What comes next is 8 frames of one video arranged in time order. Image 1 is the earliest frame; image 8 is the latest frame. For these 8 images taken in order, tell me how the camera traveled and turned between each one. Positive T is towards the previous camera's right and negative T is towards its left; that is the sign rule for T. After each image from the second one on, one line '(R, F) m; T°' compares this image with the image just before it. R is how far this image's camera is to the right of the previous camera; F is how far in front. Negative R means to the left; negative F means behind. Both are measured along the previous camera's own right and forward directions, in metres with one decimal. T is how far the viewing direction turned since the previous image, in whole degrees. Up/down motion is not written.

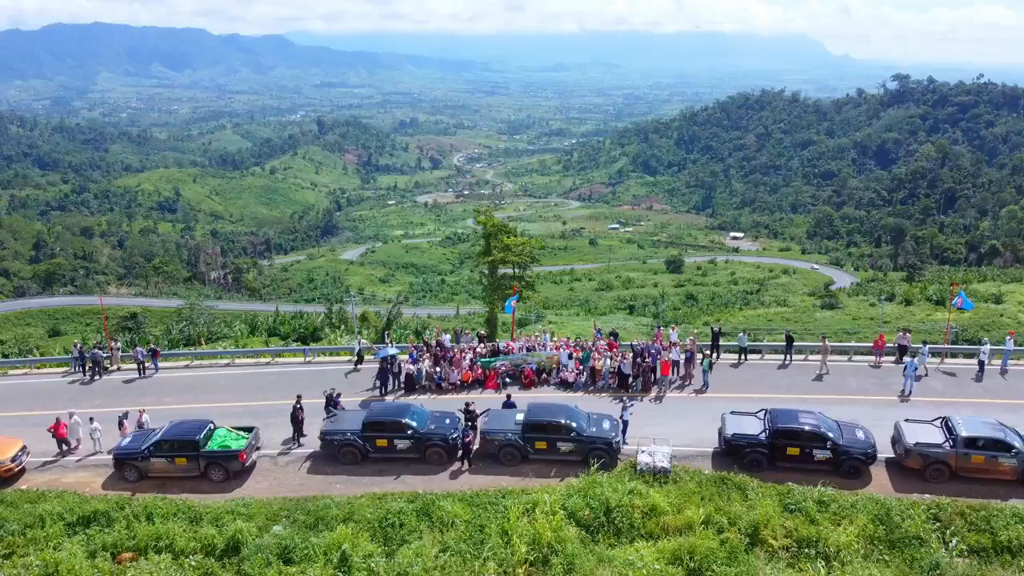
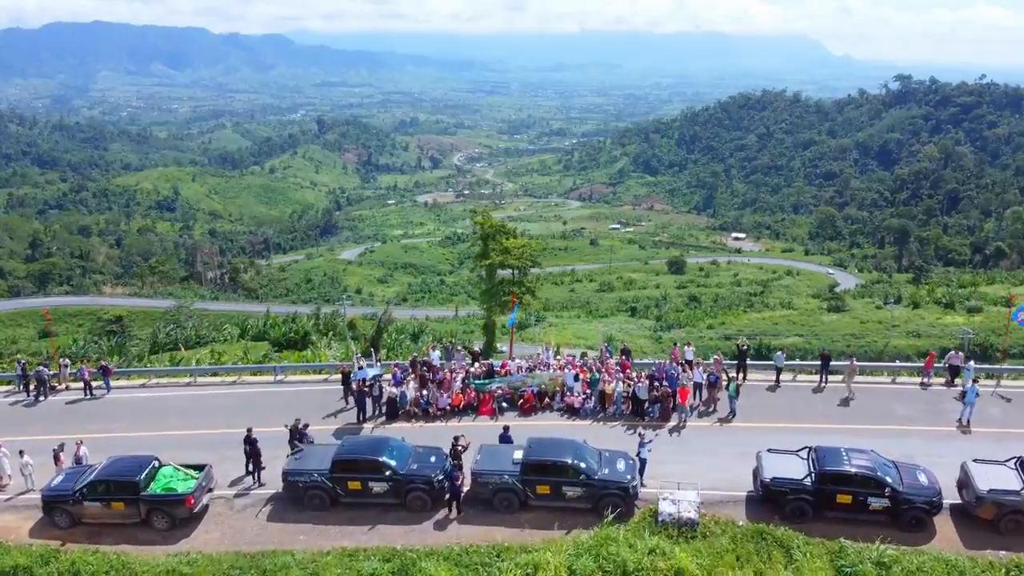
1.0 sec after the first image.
(0.0, +1.1) m; 0°
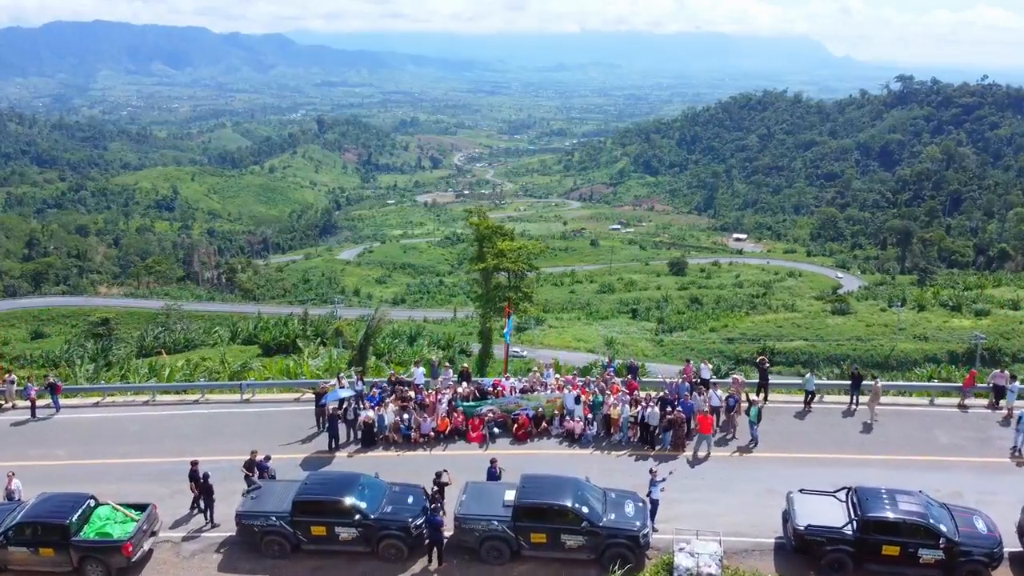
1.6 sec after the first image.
(+0.1, +0.9) m; 0°
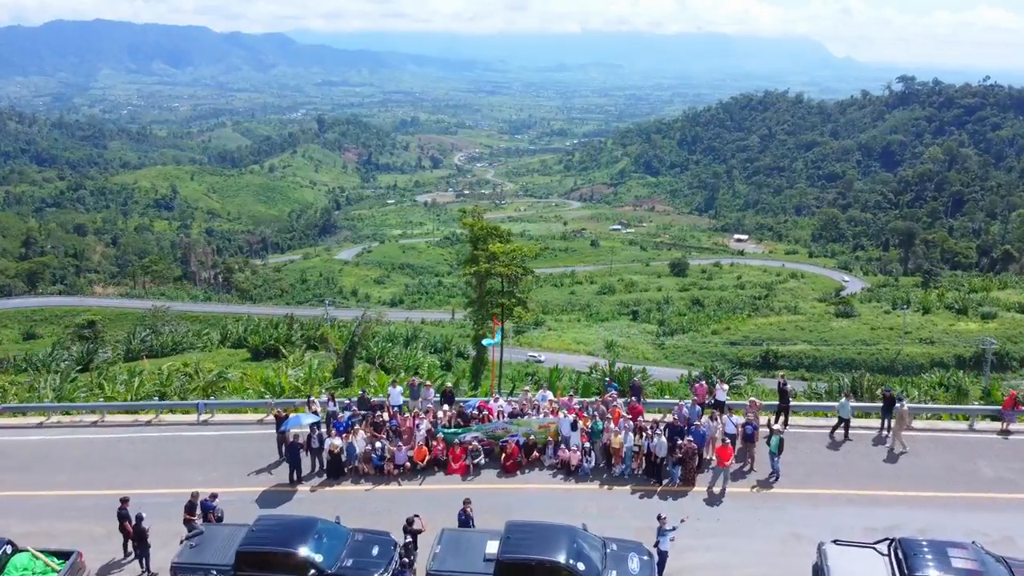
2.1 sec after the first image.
(+0.1, +0.8) m; 0°
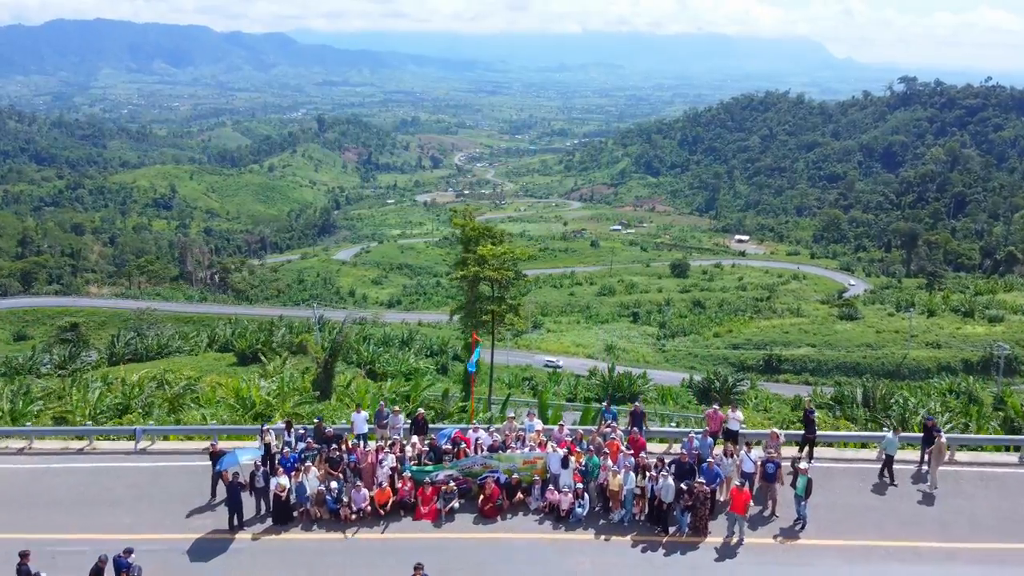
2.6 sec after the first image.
(+0.1, +0.9) m; 0°
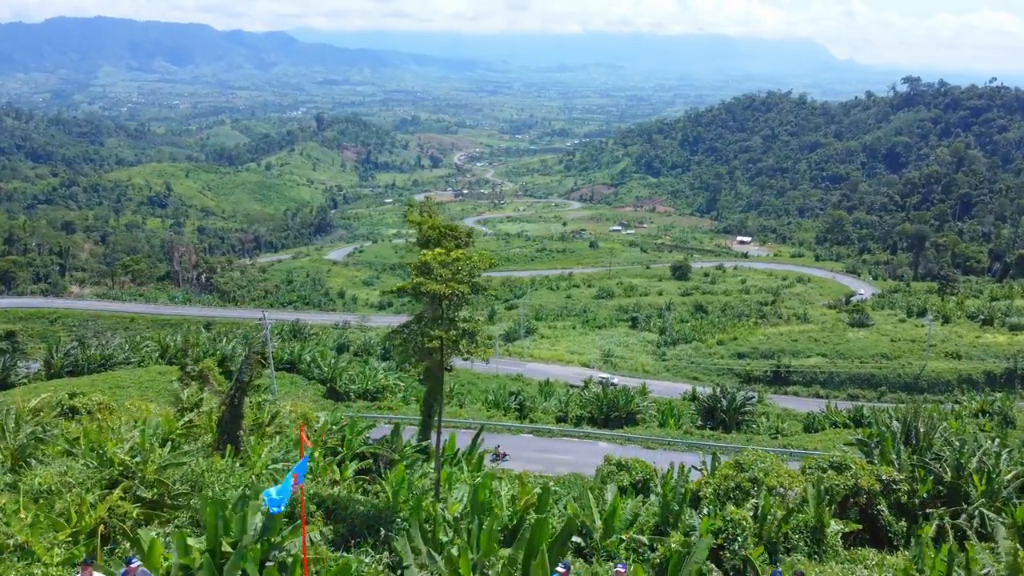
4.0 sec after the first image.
(+0.5, +2.7) m; 0°
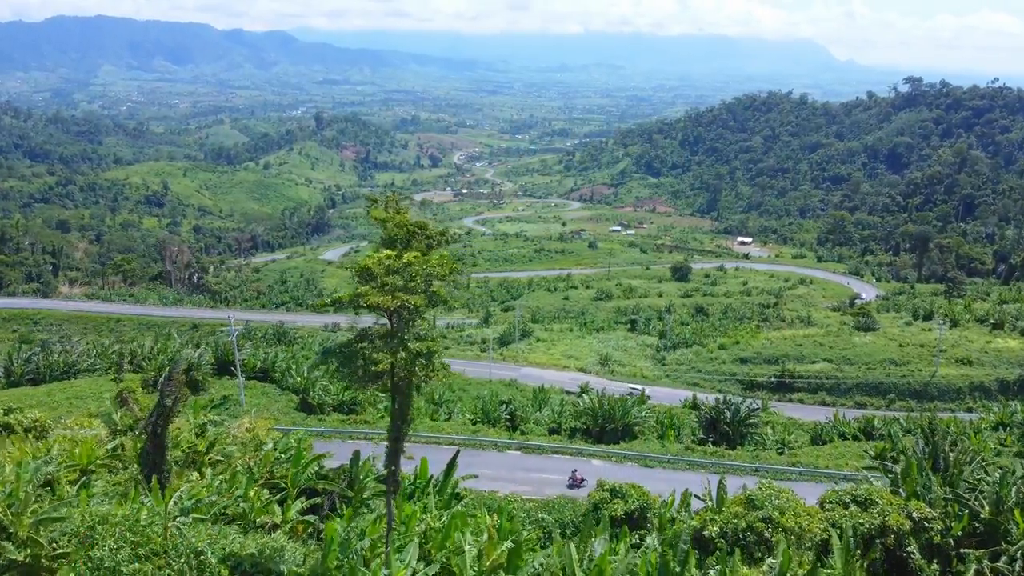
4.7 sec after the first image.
(+0.3, +1.5) m; 0°
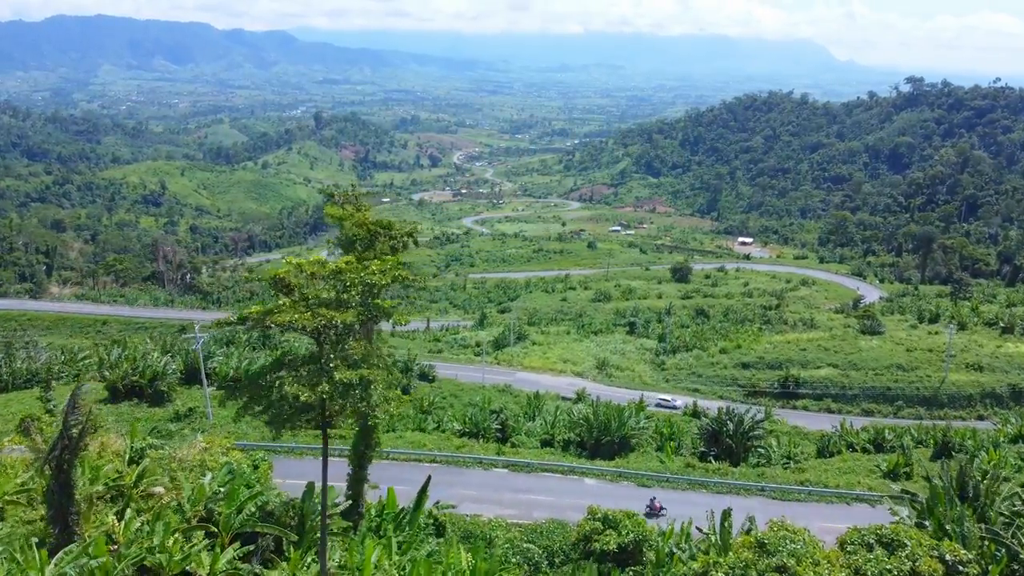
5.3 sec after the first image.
(+0.3, +1.3) m; 0°
